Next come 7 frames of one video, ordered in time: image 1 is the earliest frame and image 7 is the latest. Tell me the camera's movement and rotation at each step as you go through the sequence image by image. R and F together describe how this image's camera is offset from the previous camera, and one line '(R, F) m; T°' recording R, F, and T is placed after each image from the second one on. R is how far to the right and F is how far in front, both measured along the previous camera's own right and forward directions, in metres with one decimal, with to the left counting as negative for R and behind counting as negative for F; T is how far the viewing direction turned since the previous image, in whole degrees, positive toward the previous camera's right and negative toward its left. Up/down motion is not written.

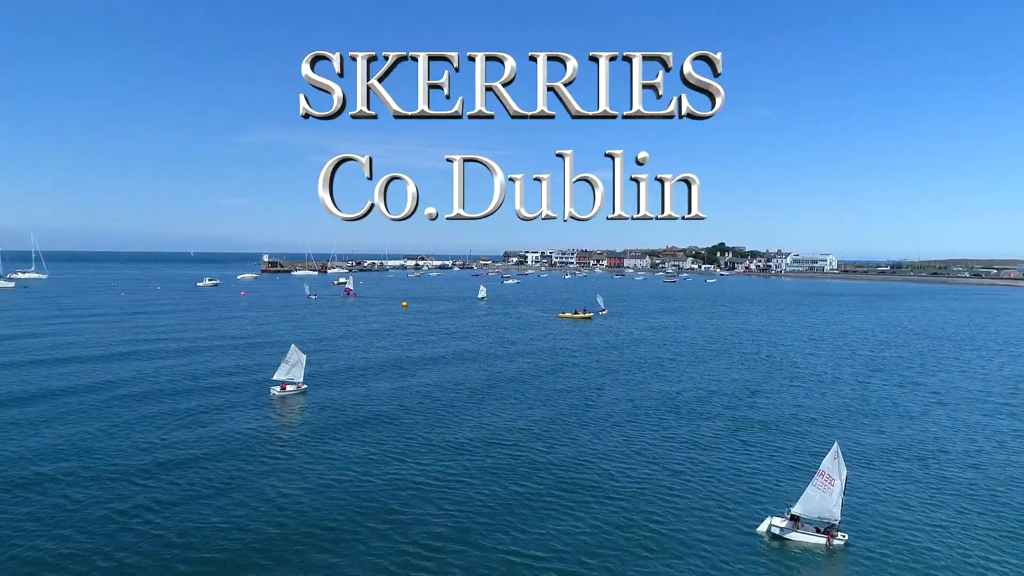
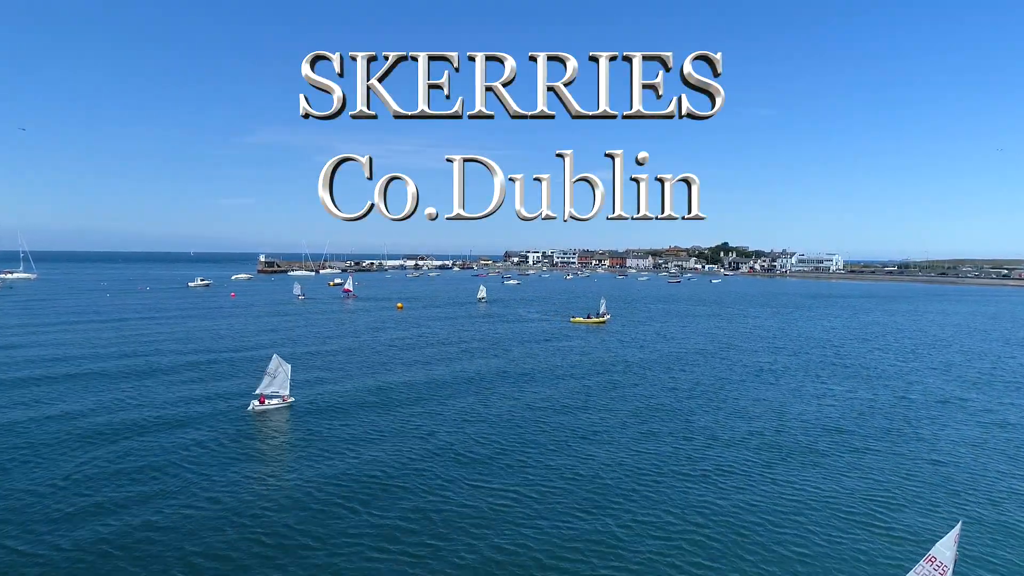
(-0.2, +3.7) m; 0°
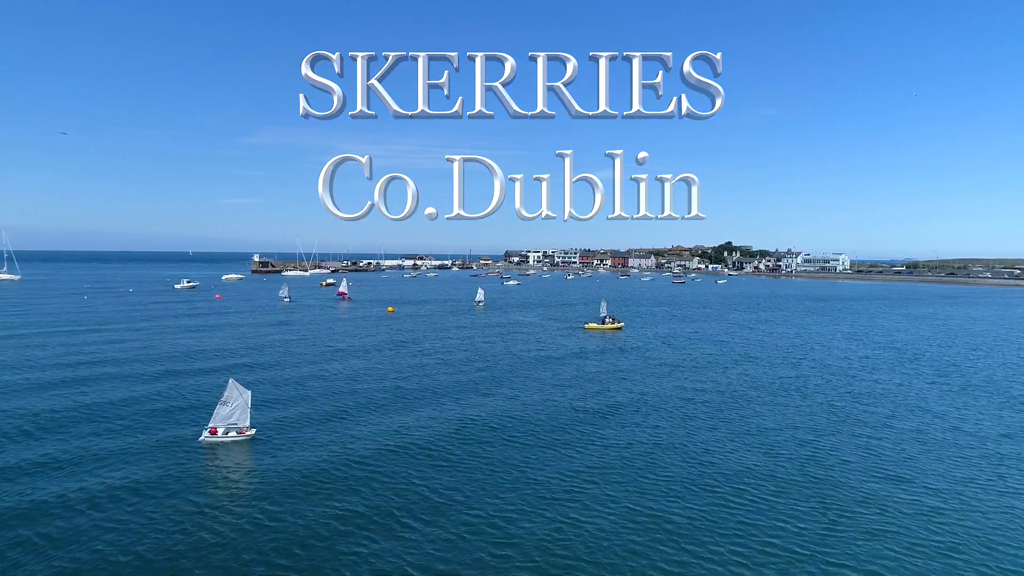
(+0.1, +4.6) m; 0°
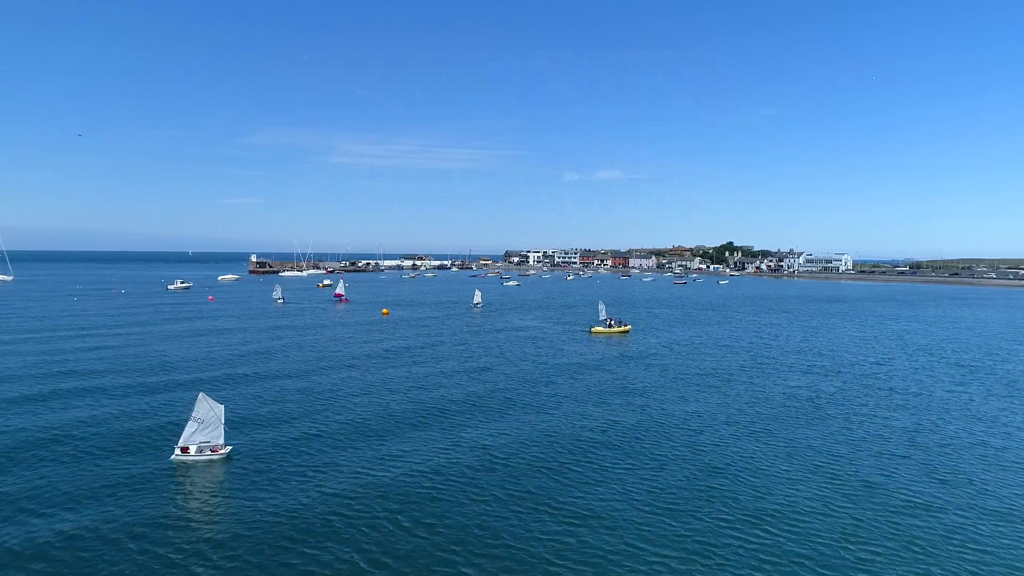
(+0.1, +1.9) m; 0°
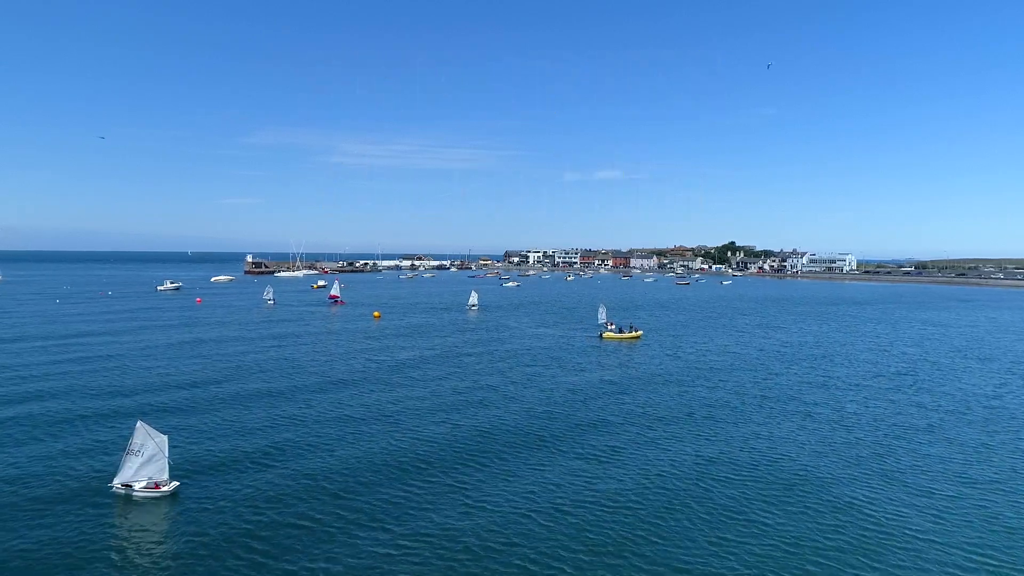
(+0.2, +2.9) m; 0°
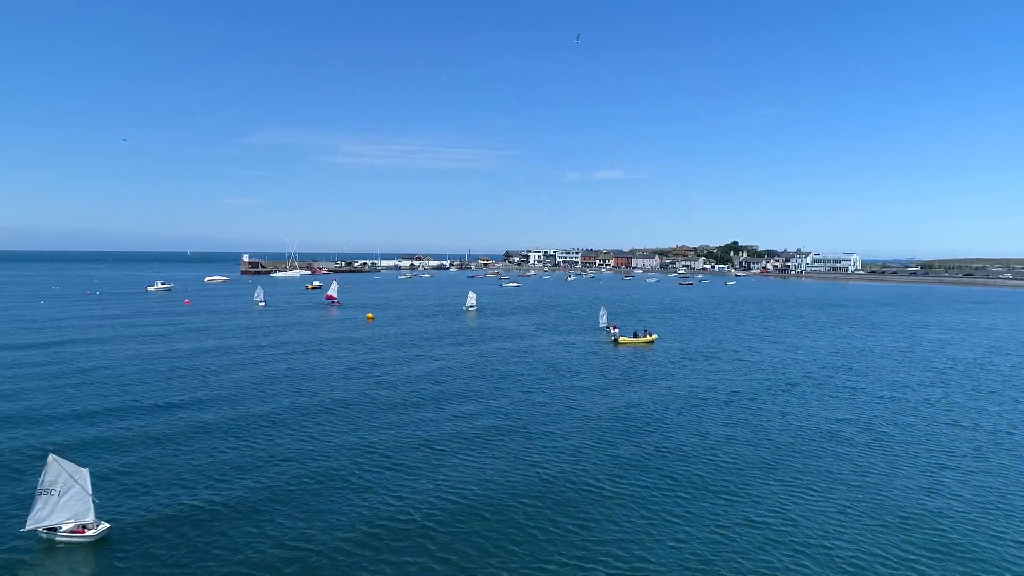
(0.0, +2.9) m; 0°
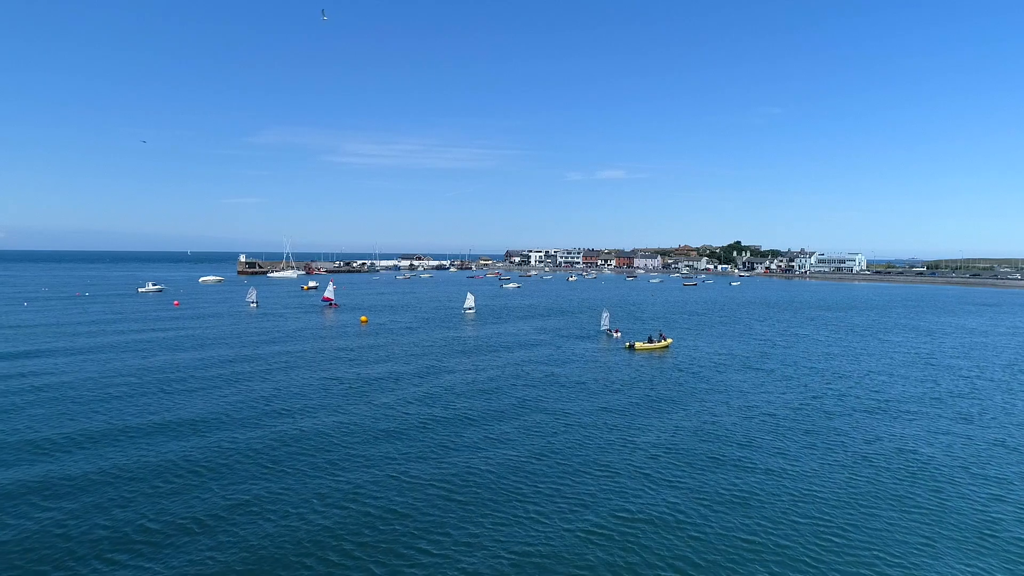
(0.0, +2.7) m; 0°
